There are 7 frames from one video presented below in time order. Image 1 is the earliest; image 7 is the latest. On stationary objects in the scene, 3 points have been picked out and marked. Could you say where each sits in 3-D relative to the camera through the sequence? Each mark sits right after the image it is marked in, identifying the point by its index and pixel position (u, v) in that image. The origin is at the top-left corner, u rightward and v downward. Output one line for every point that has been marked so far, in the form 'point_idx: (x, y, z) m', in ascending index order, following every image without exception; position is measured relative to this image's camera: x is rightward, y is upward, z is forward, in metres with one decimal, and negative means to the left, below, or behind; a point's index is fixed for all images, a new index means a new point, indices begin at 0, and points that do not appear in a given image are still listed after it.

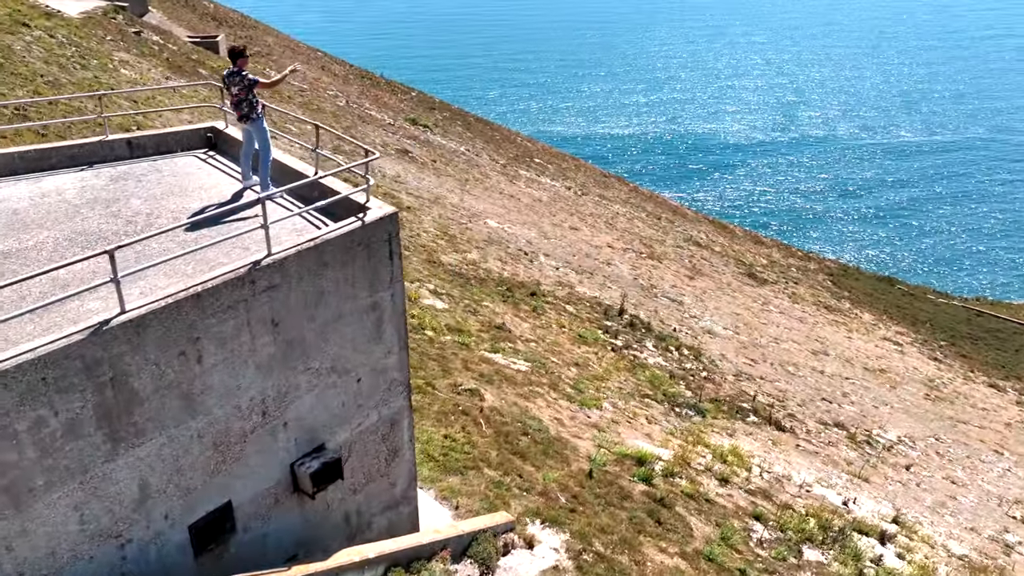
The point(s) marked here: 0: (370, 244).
0: (-1.4, +0.4, +7.7) m
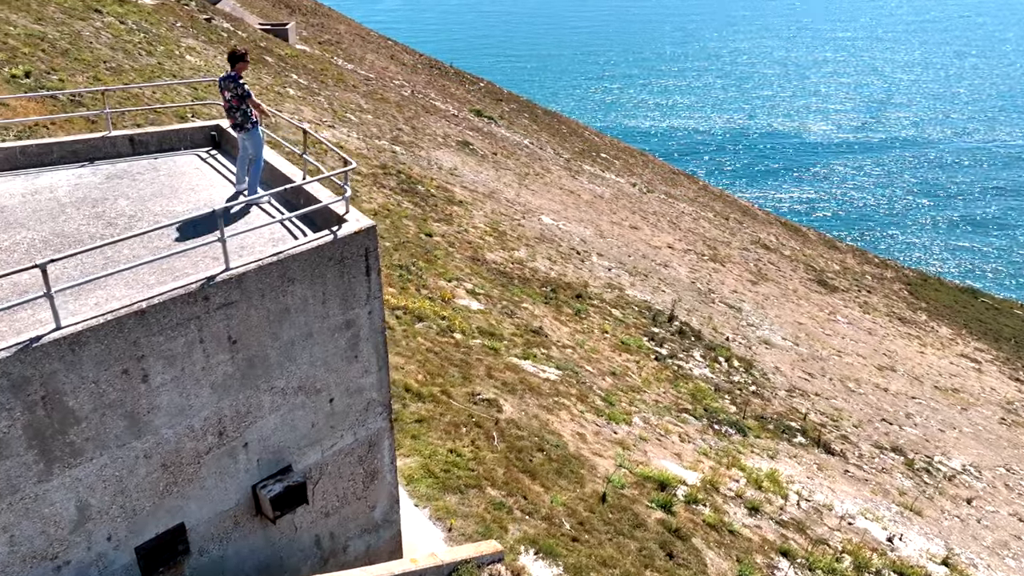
0: (-1.5, +0.3, +7.3) m
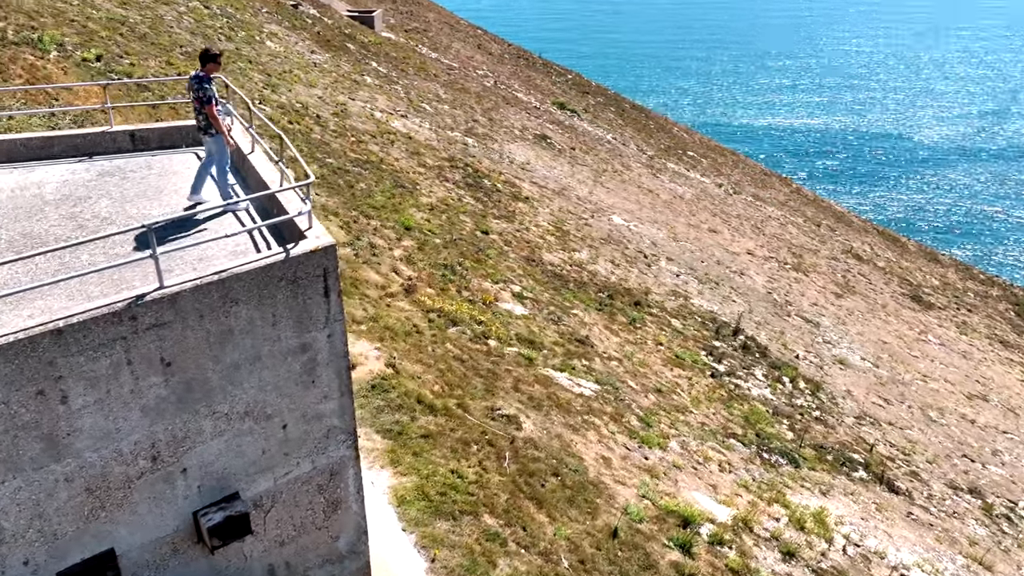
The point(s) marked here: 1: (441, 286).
0: (-1.8, +0.1, +6.7) m
1: (-1.6, 0.0, +18.4) m
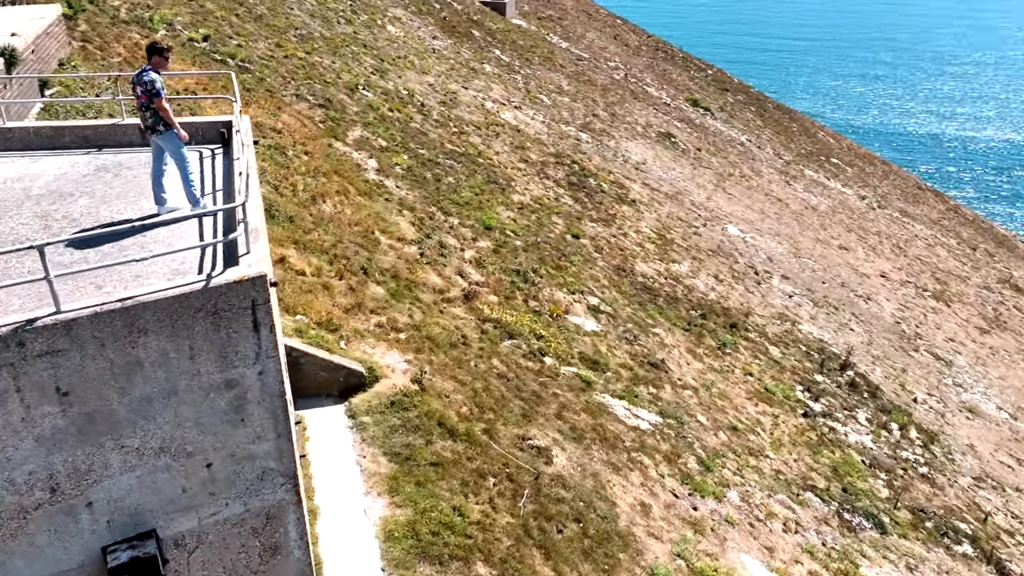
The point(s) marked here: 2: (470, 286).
0: (-2.2, -0.2, +6.1) m
1: (-0.1, -0.1, +17.5) m
2: (-0.9, 0.0, +17.0) m
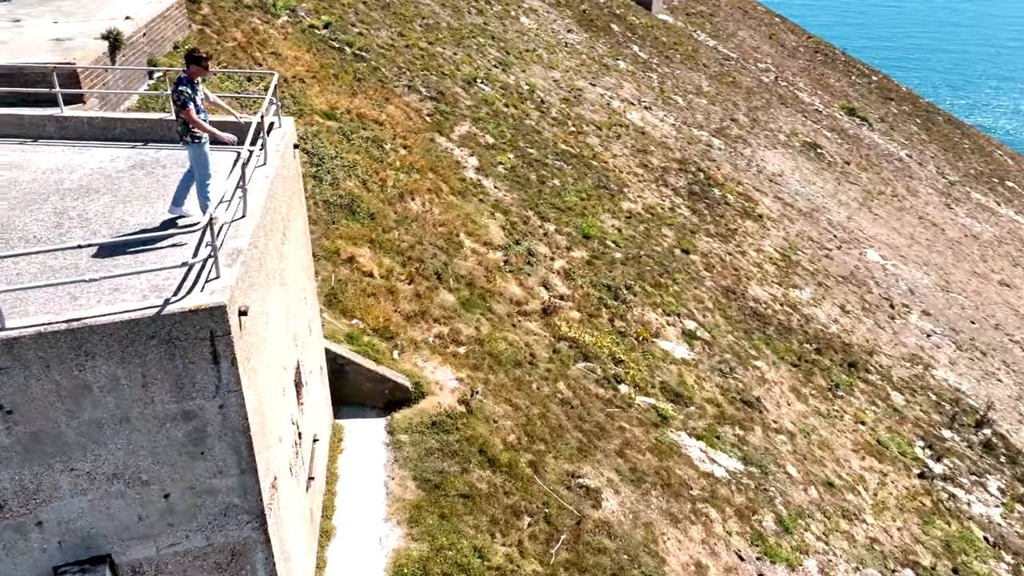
0: (-2.4, -0.4, +5.6) m
1: (+1.6, -0.5, +16.6) m
2: (+0.8, -0.2, +16.2) m
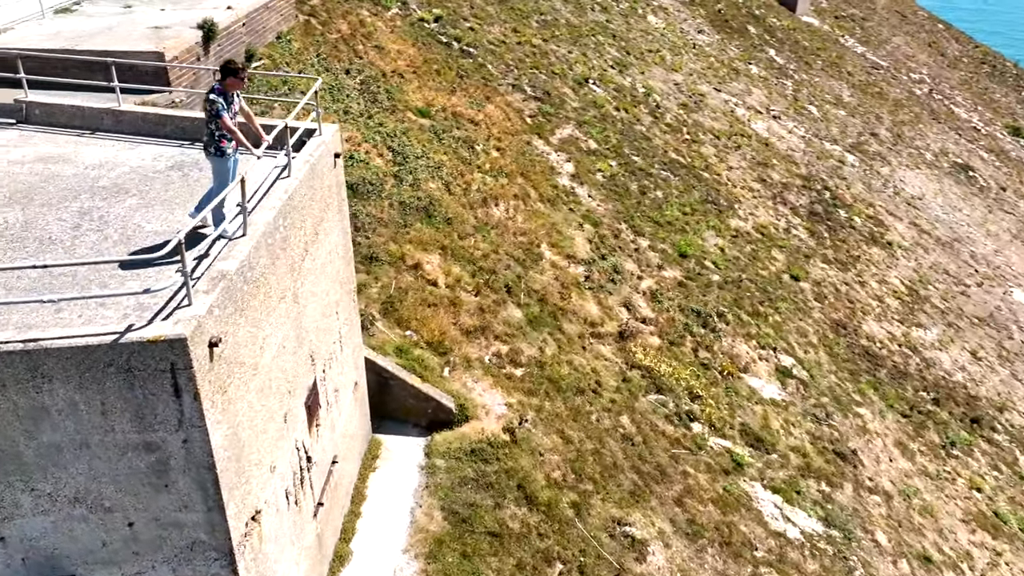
0: (-2.5, -0.5, +5.3) m
1: (+3.1, -1.0, +15.5) m
2: (+2.3, -0.6, +15.3) m
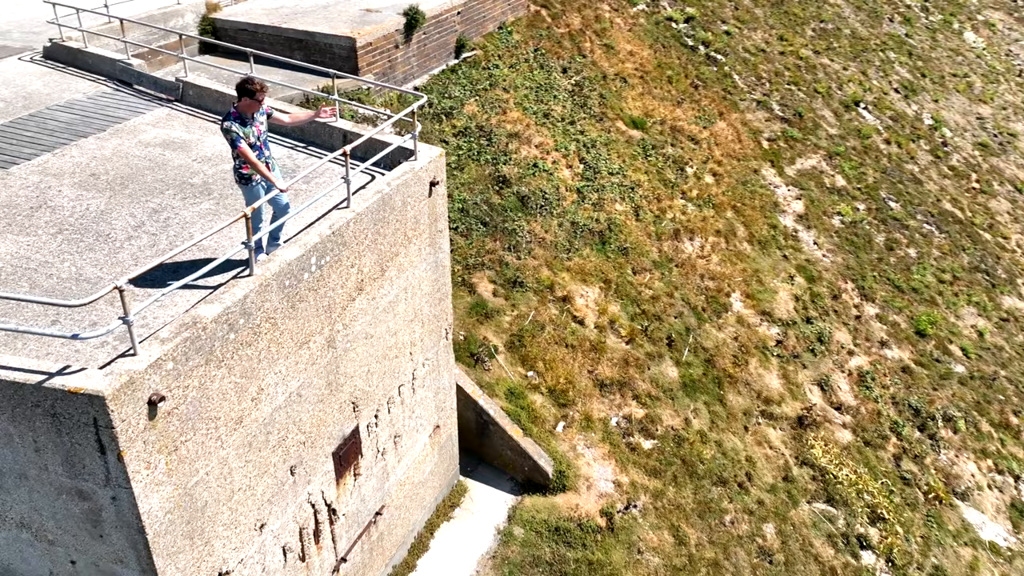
0: (-2.8, -0.8, +4.8) m
1: (+5.7, -2.4, +12.7) m
2: (+4.9, -1.9, +12.7) m
